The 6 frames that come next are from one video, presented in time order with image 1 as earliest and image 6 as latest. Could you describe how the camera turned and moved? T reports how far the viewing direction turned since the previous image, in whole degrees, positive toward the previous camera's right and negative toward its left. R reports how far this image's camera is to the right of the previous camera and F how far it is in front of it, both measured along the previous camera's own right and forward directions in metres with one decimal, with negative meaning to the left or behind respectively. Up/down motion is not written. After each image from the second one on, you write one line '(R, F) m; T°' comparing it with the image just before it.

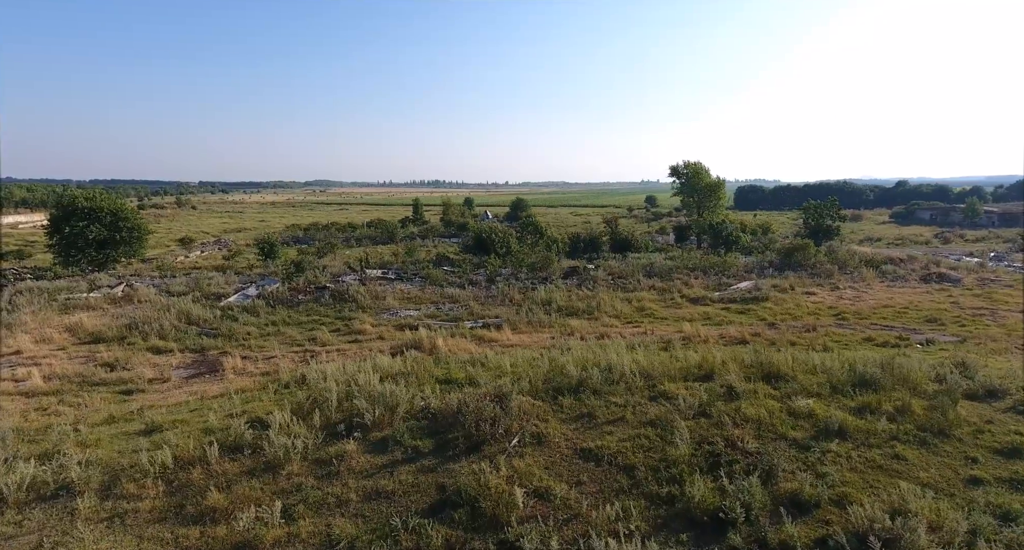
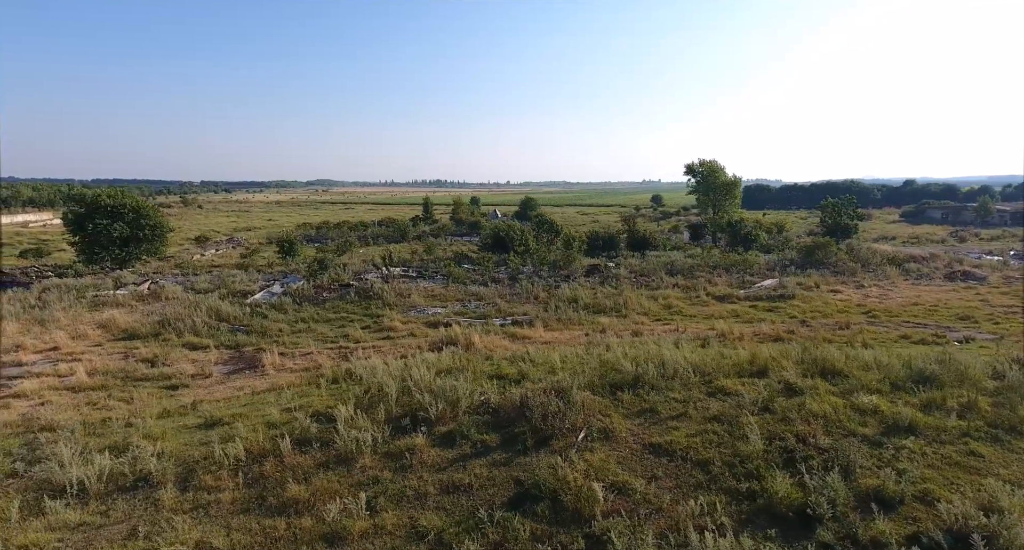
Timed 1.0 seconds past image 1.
(-0.6, 0.0) m; 0°
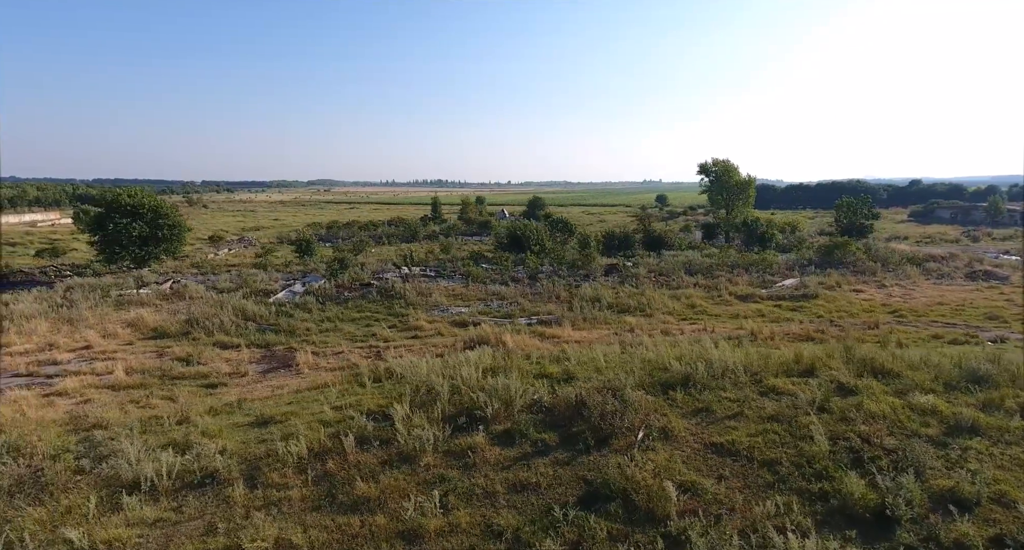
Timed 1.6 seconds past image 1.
(-0.6, 0.0) m; 0°
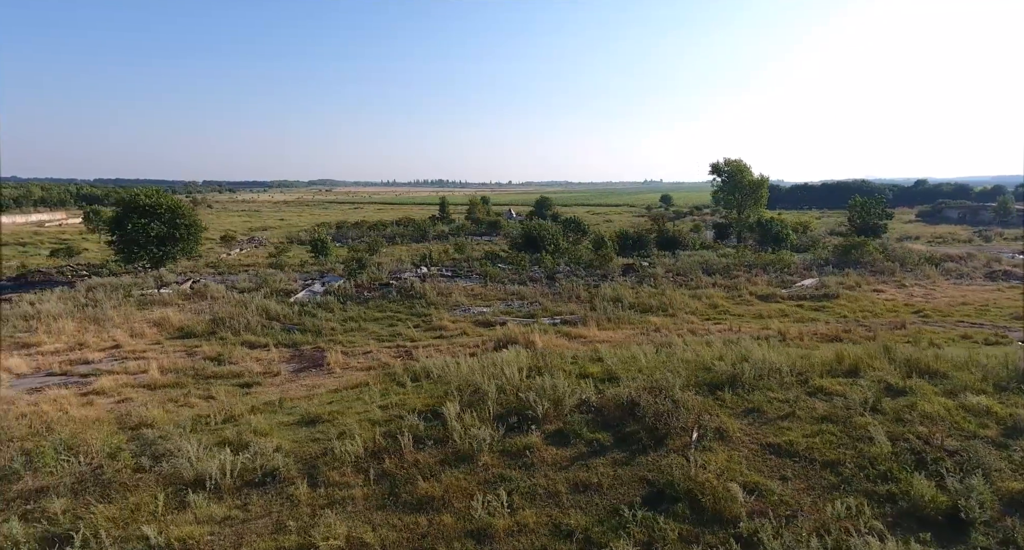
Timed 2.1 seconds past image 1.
(-0.5, 0.0) m; 0°
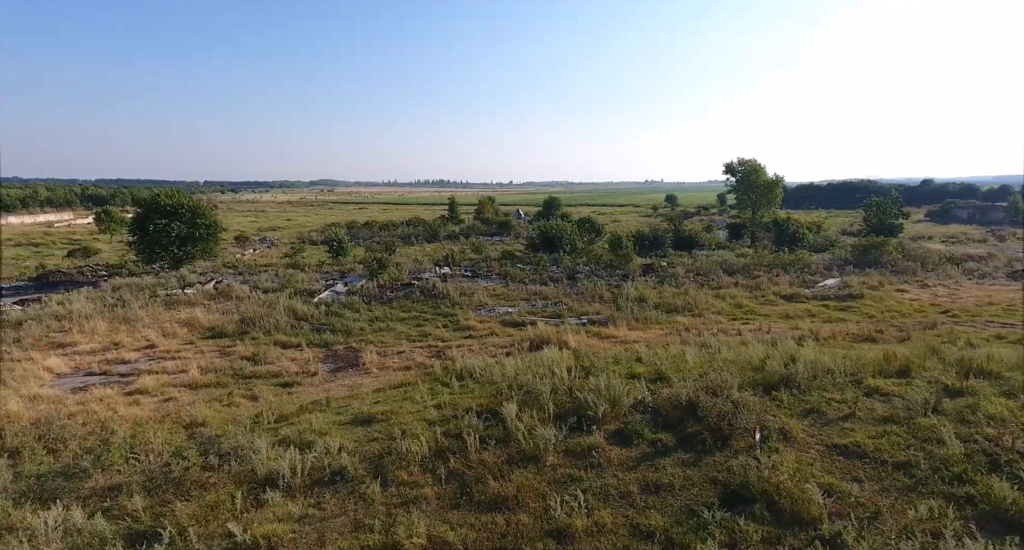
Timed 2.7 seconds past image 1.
(-0.6, 0.0) m; 0°
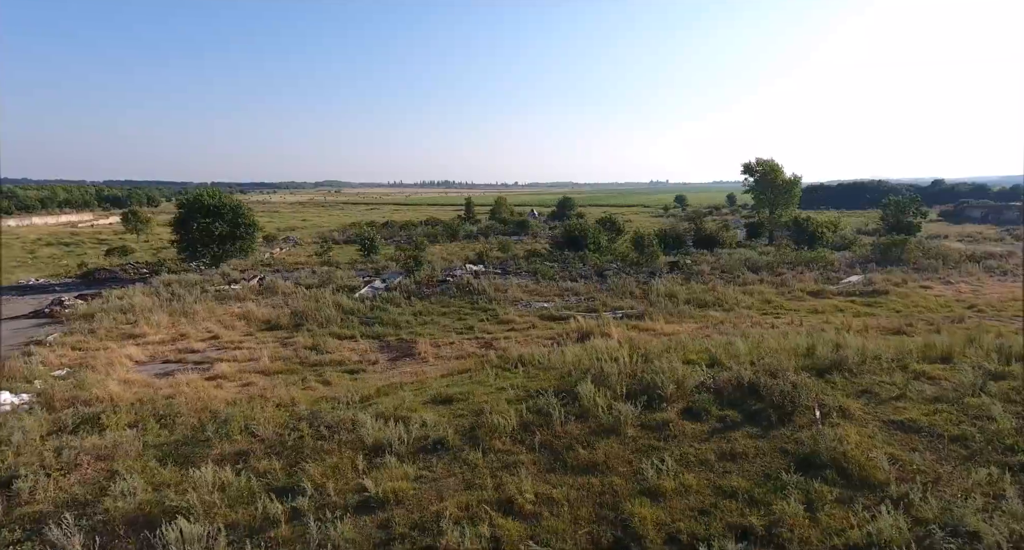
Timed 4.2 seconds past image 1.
(-0.8, -0.5) m; -1°
